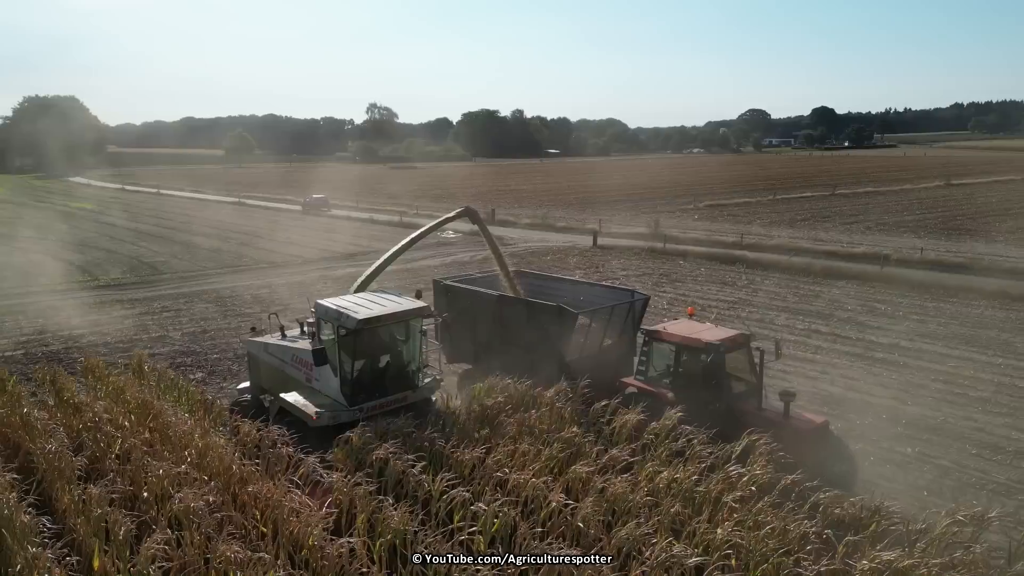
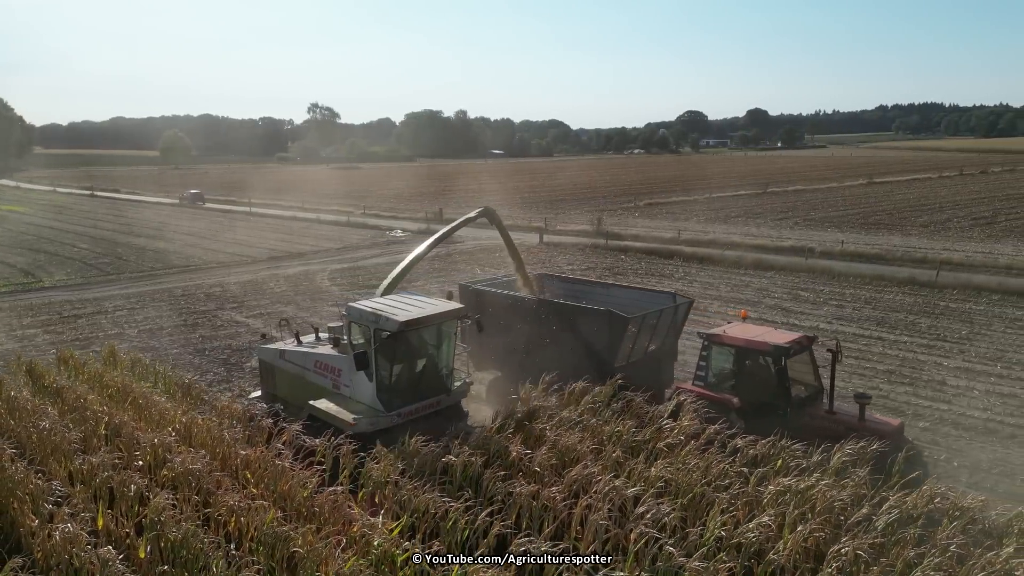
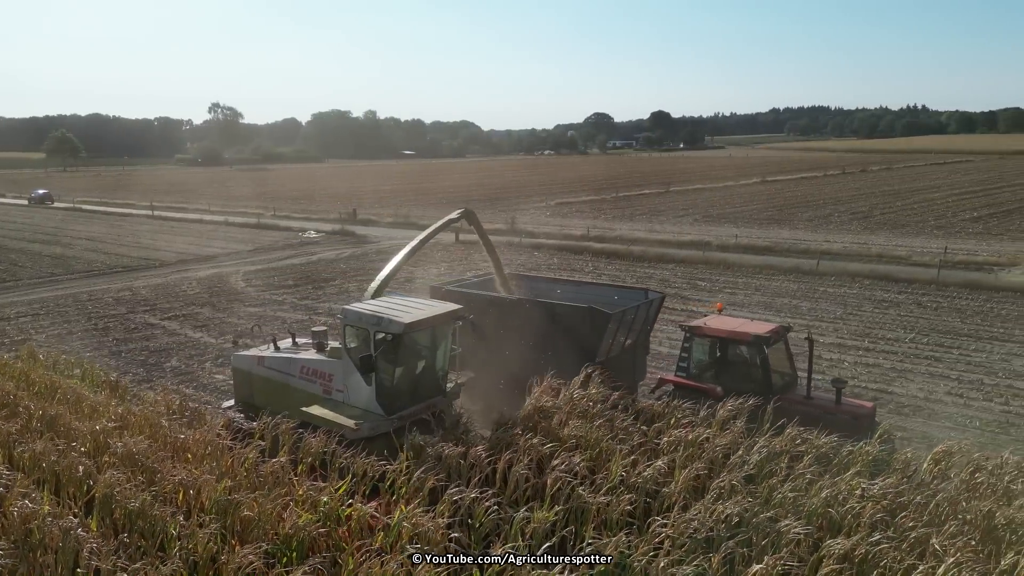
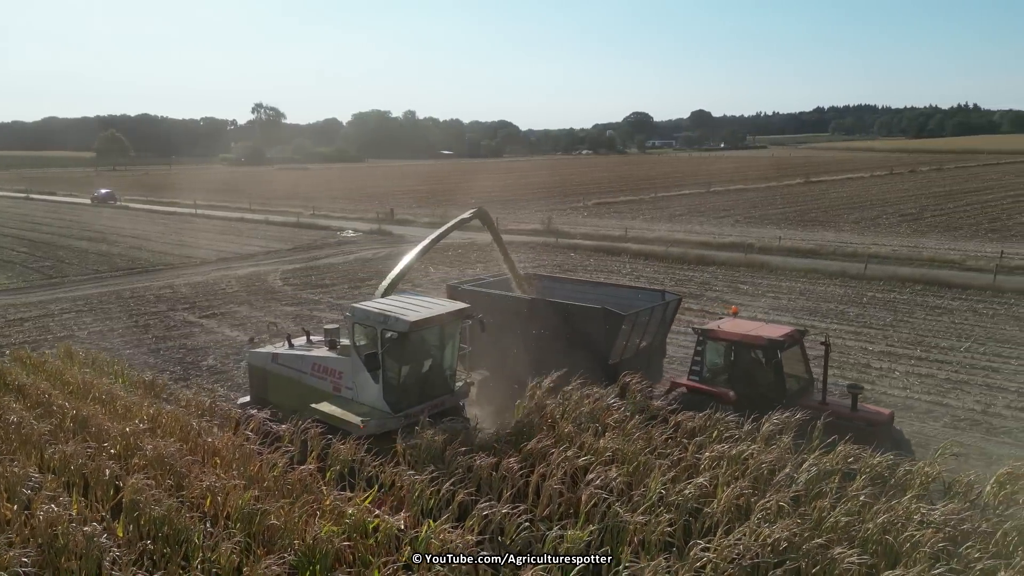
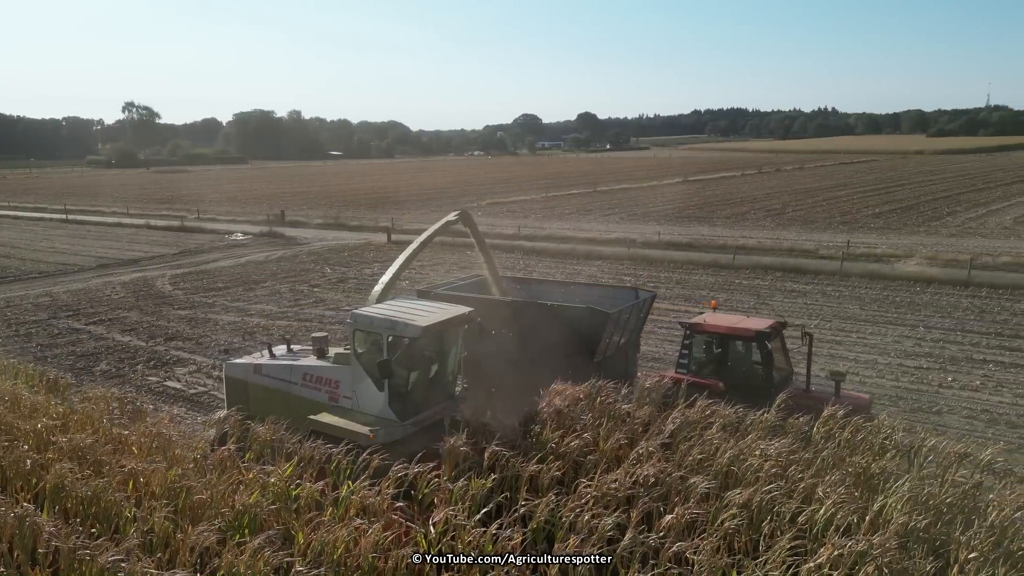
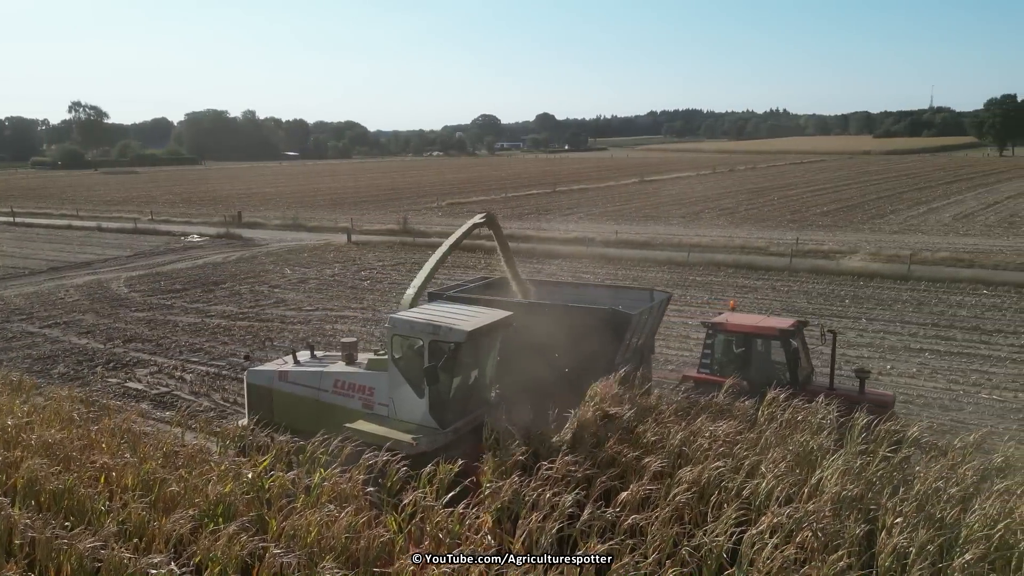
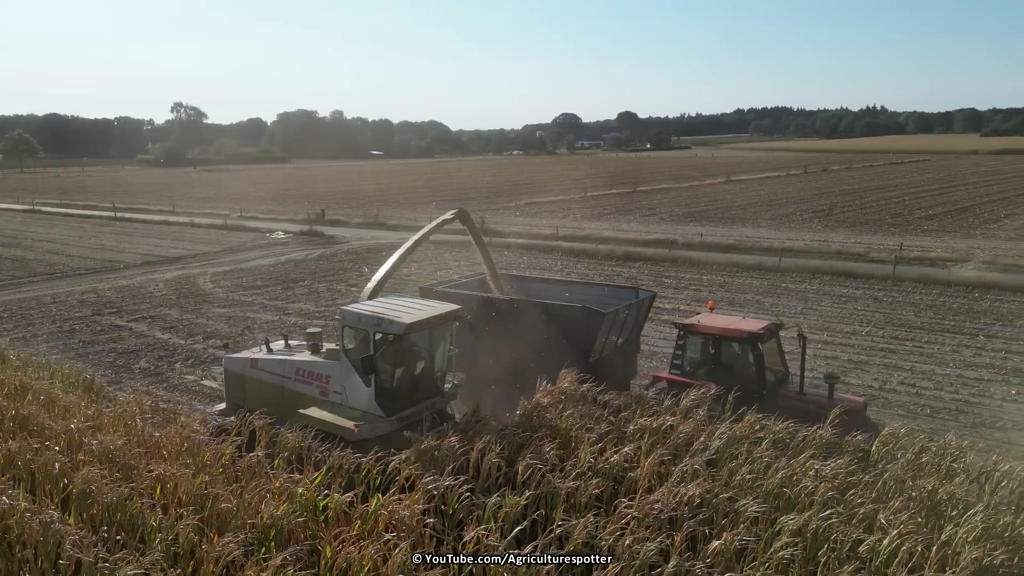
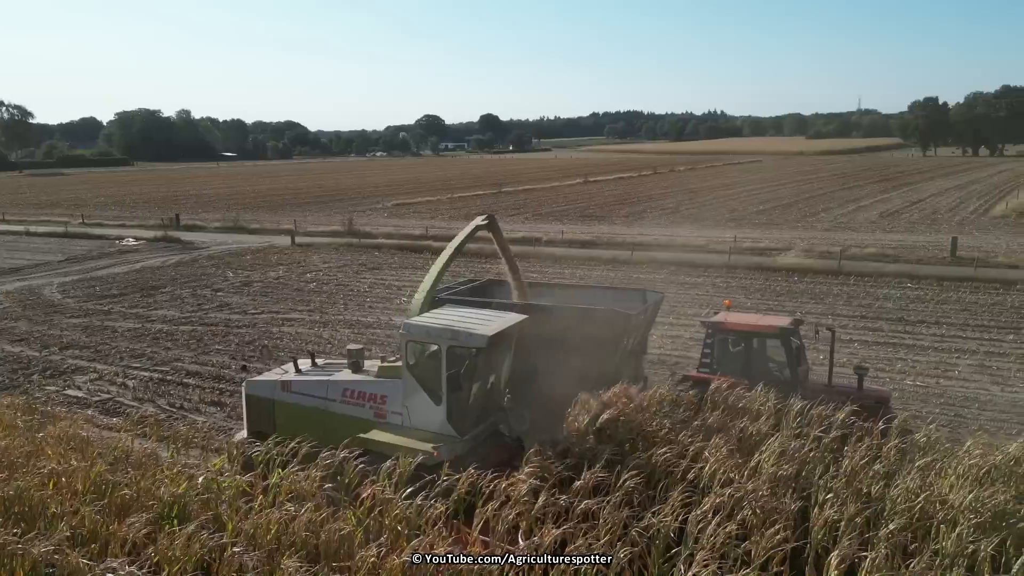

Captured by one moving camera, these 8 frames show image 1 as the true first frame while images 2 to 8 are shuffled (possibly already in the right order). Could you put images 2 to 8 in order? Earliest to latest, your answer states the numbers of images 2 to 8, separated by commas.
2, 4, 3, 7, 5, 6, 8
